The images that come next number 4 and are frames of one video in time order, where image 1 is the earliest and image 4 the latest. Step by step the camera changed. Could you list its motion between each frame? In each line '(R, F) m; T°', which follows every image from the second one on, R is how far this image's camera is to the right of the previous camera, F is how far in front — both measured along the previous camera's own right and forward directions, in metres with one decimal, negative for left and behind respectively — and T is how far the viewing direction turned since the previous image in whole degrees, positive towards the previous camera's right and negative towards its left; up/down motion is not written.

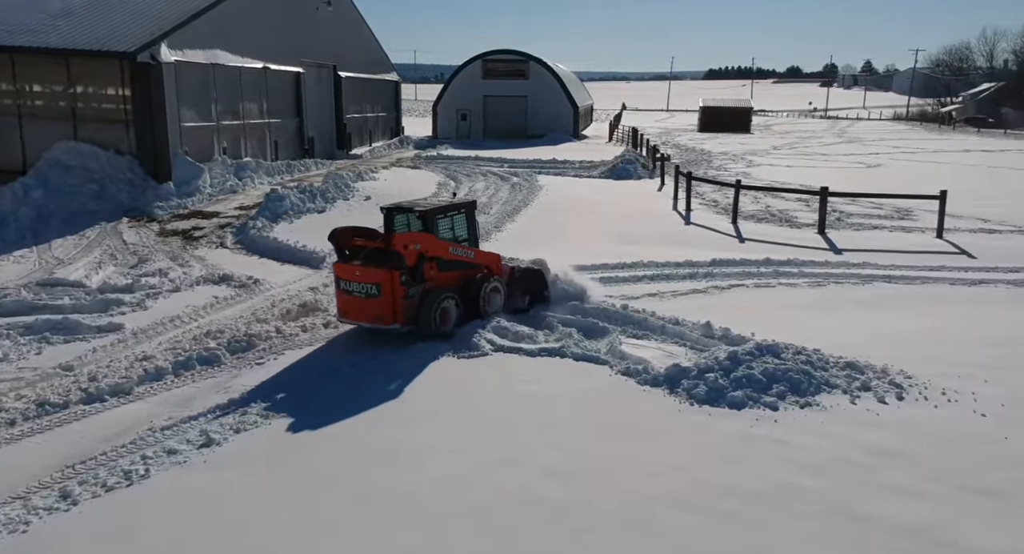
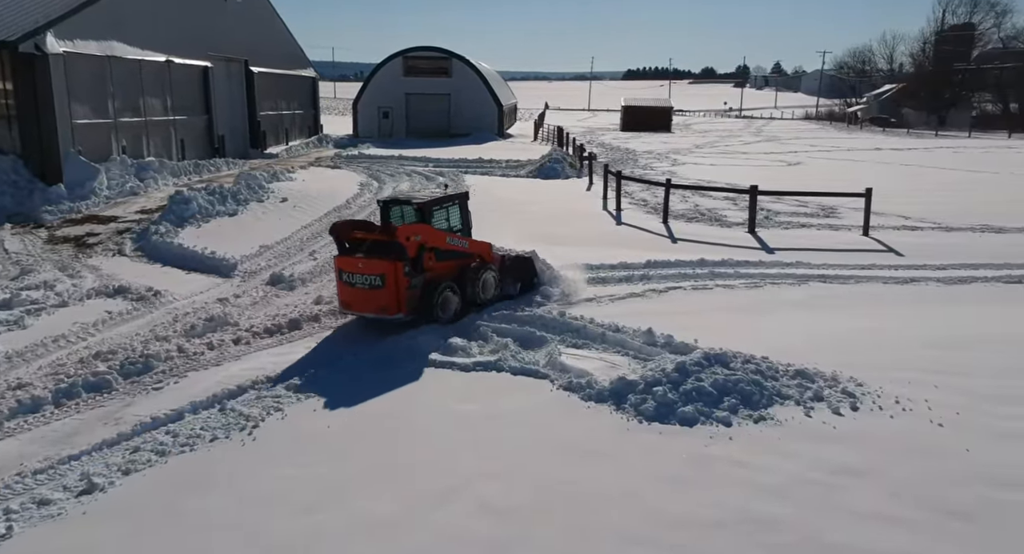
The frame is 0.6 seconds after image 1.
(0.0, +0.6) m; +6°
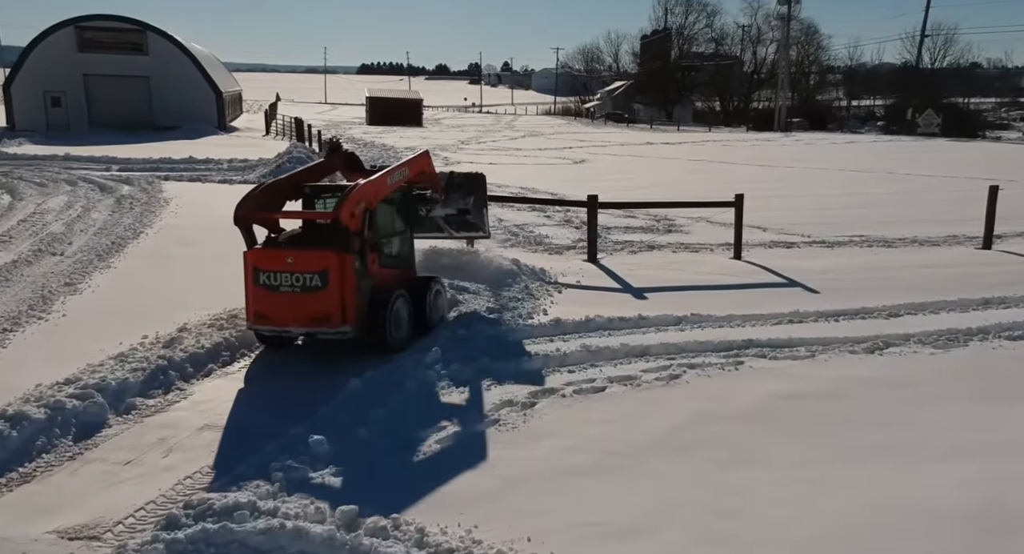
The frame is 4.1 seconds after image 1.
(+0.3, +5.3) m; +18°
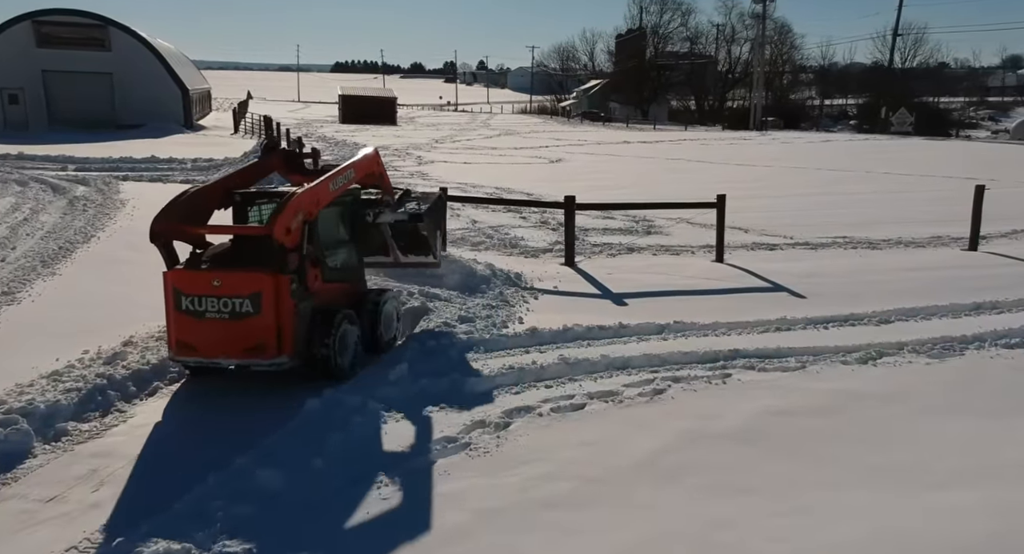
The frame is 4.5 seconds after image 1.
(0.0, +0.5) m; +2°
